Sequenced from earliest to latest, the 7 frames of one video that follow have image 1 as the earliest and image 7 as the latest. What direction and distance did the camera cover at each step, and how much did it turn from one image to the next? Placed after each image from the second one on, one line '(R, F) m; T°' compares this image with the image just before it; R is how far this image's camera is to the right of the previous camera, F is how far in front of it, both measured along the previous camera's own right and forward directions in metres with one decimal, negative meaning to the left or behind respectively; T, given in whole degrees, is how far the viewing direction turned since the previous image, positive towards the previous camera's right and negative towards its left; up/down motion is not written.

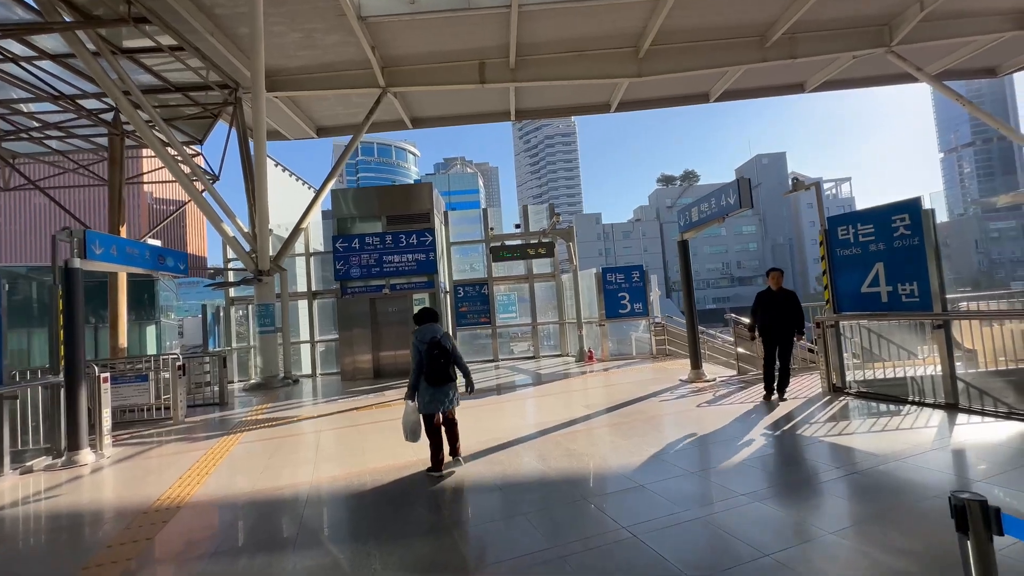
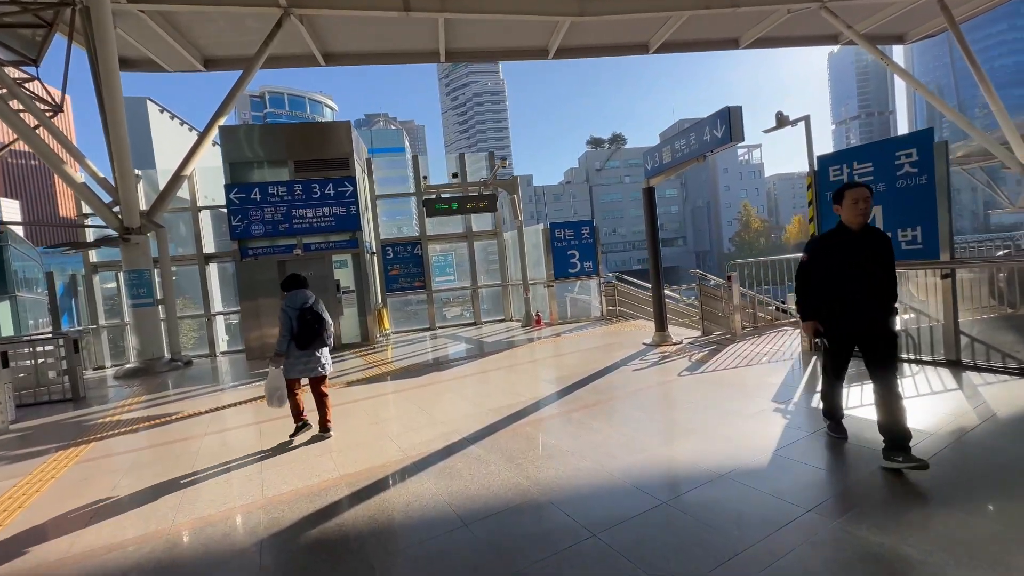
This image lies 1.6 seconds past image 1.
(-0.2, +1.3) m; +9°
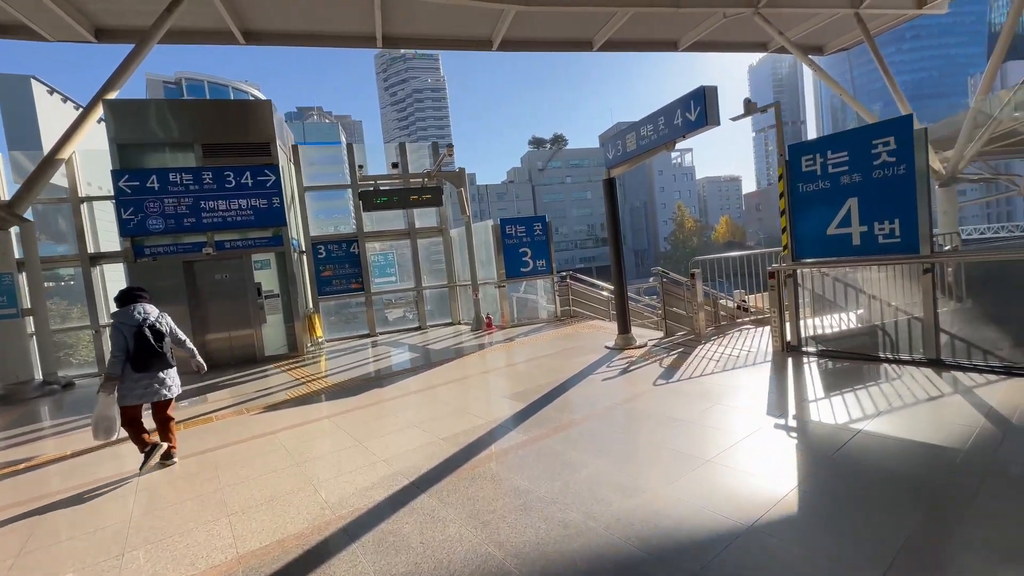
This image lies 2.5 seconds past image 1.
(-0.1, +0.8) m; +7°
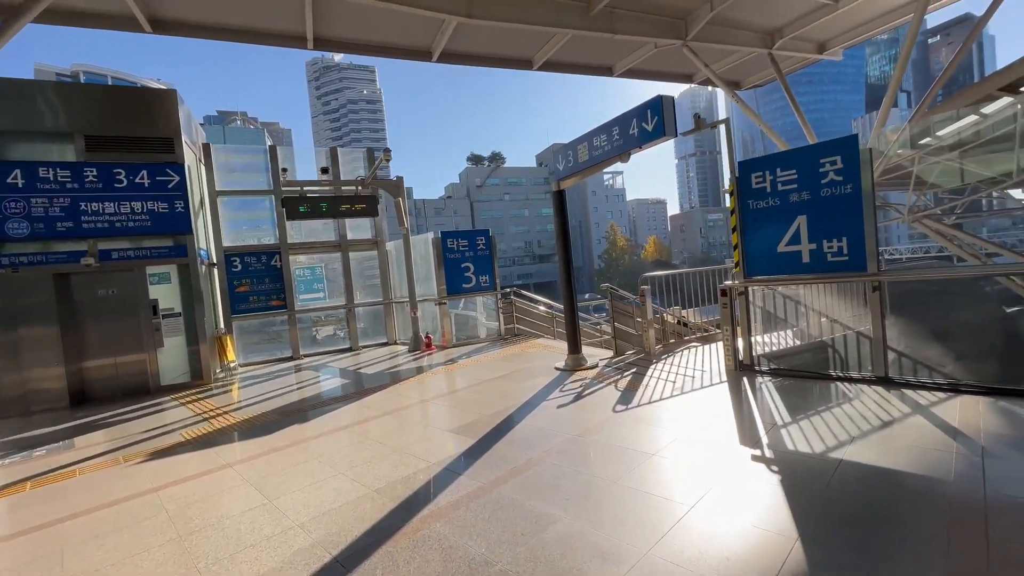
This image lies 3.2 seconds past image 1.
(-0.1, +0.5) m; +8°
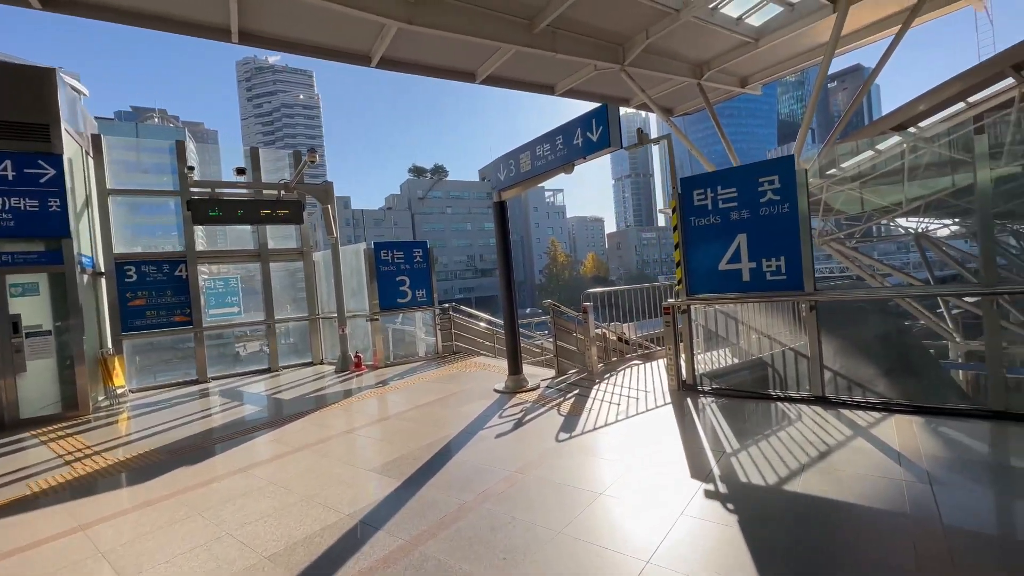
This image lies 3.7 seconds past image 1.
(+0.1, +0.4) m; +7°
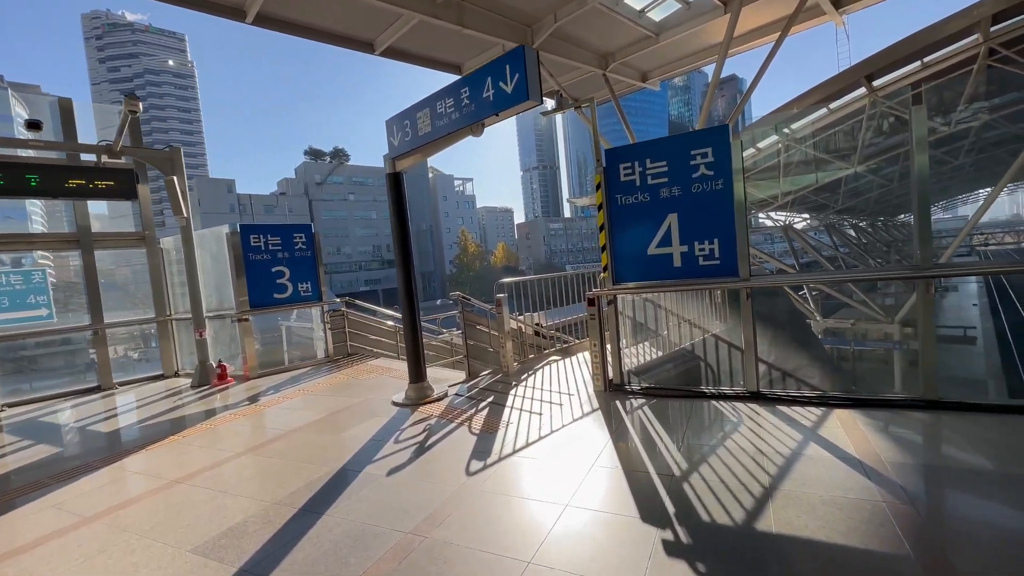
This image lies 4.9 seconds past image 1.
(+0.1, +0.9) m; +11°
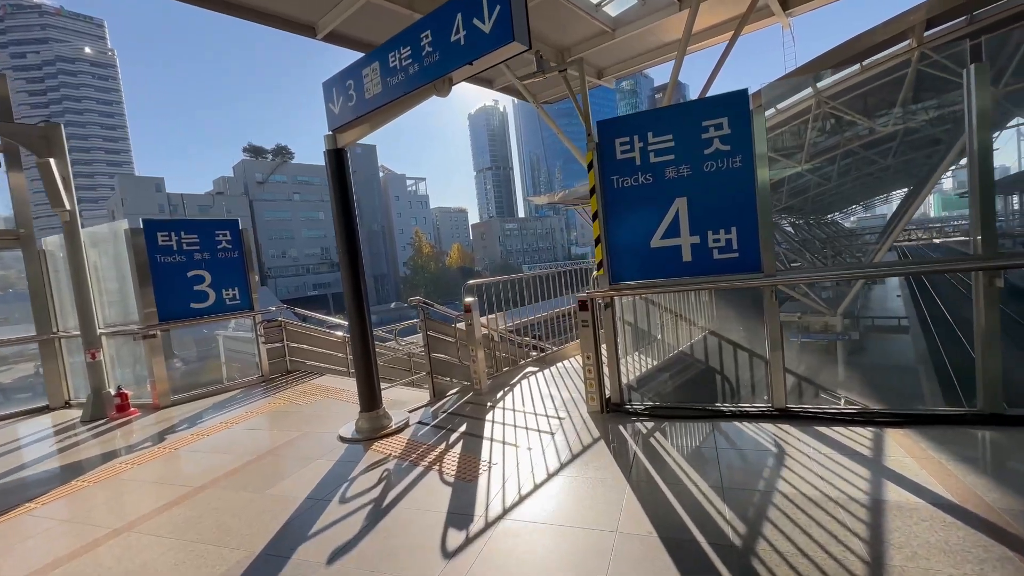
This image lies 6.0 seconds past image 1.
(-0.2, +0.9) m; +6°
